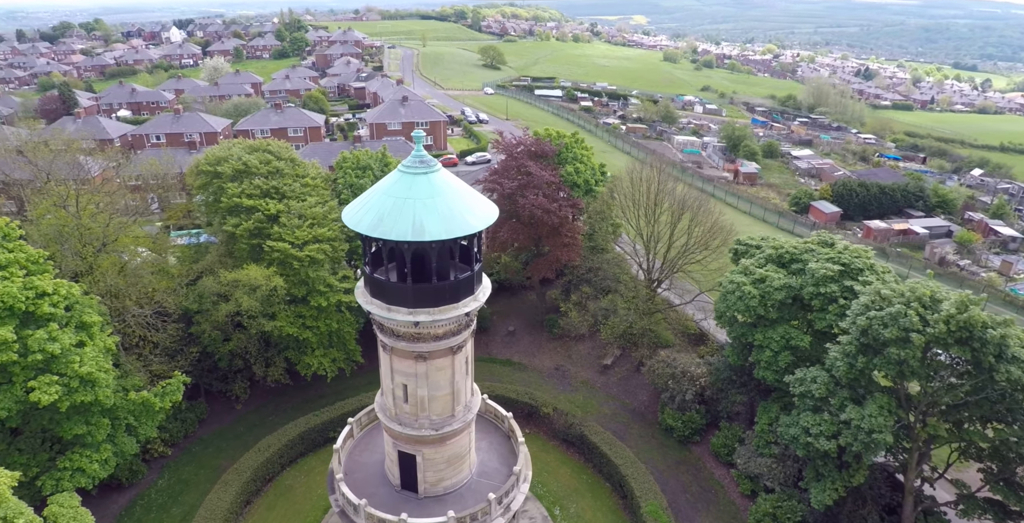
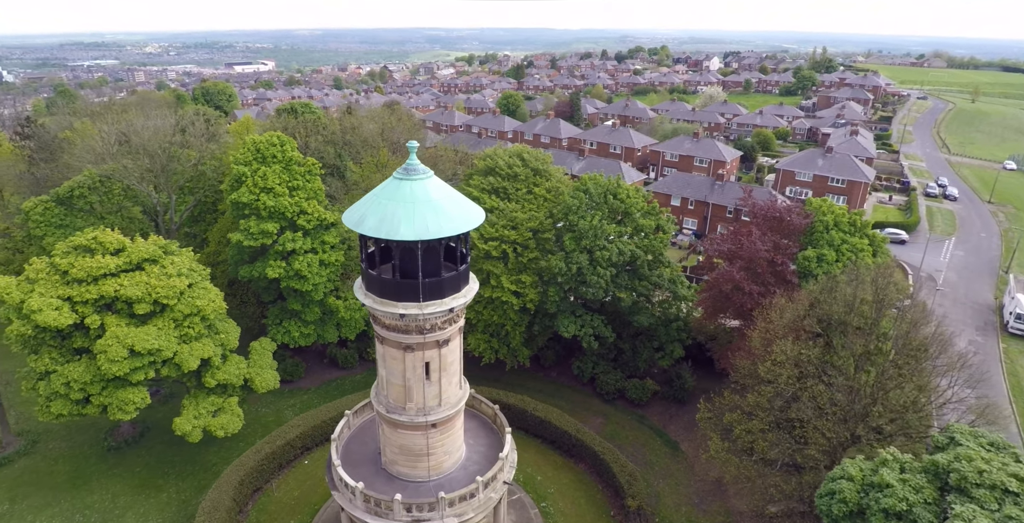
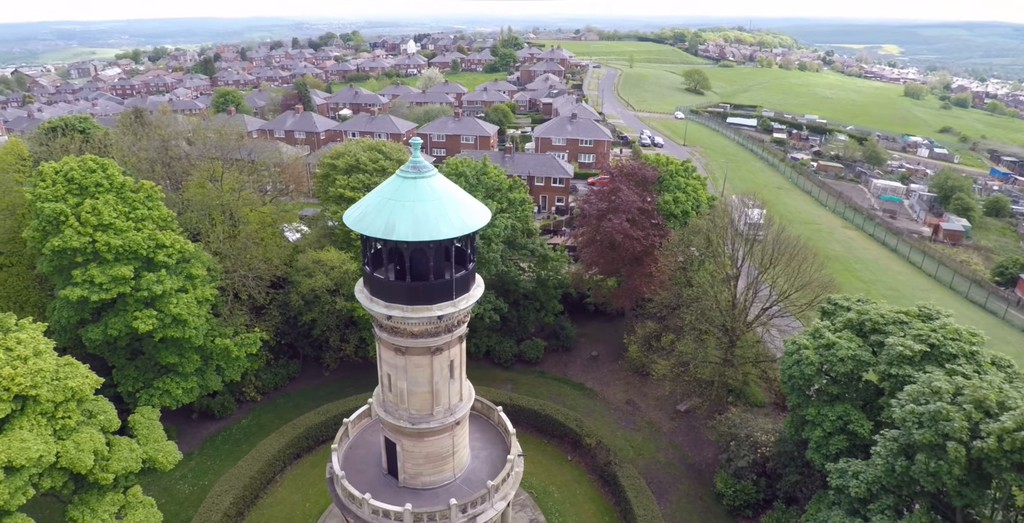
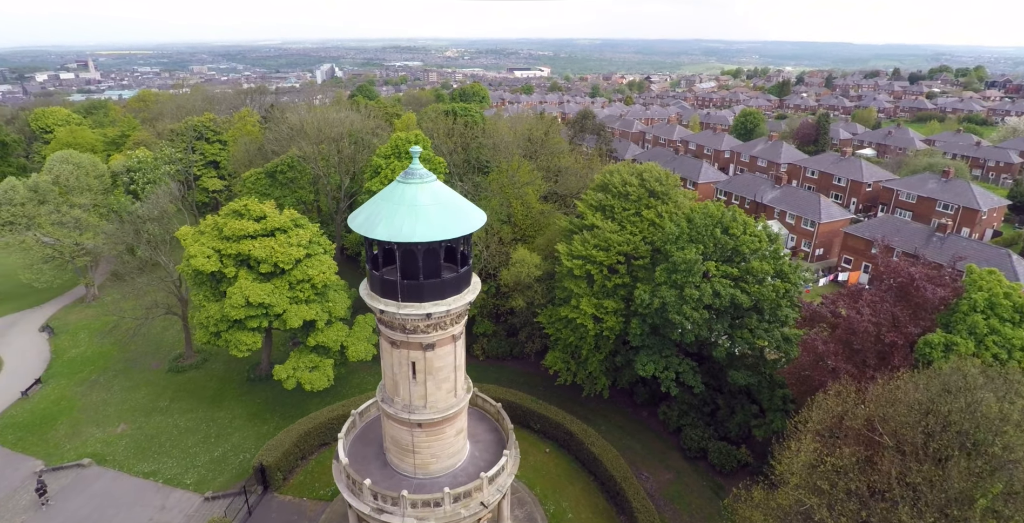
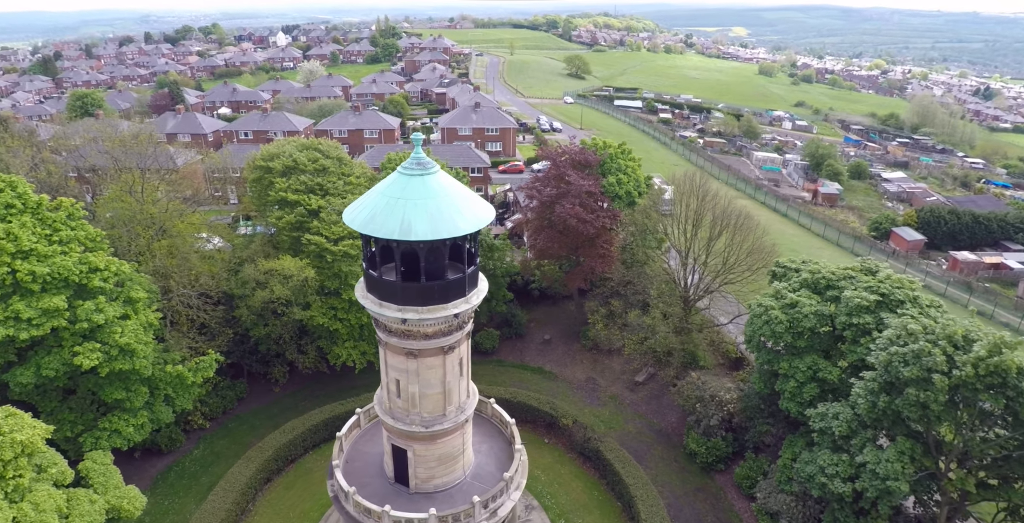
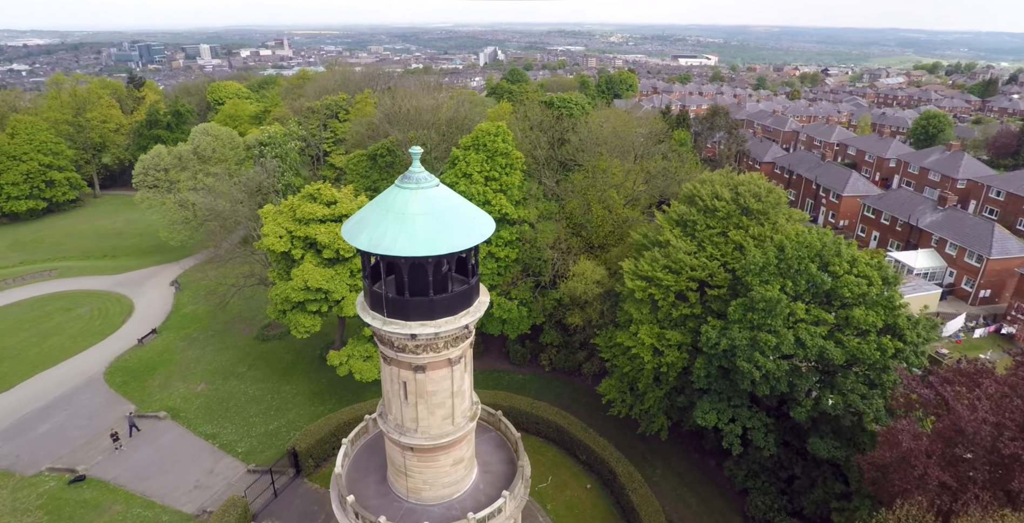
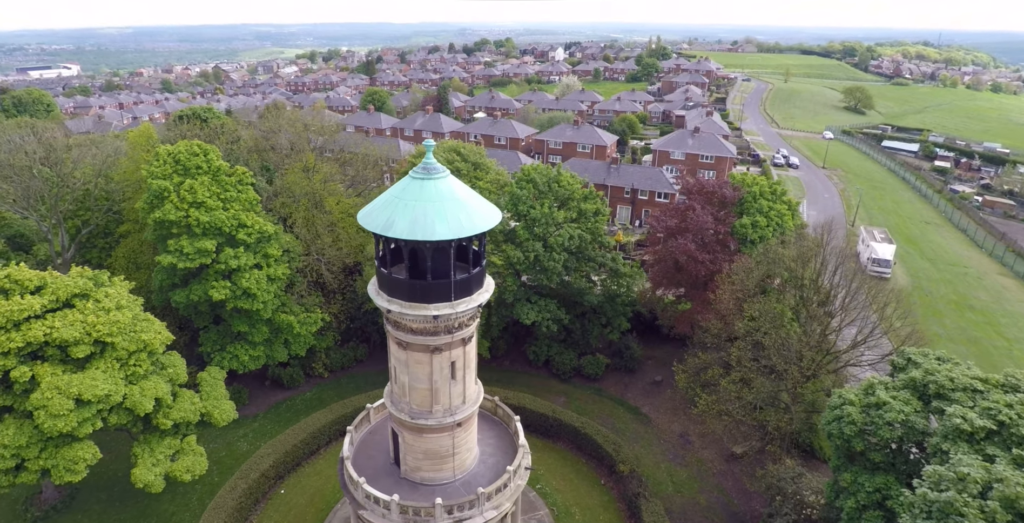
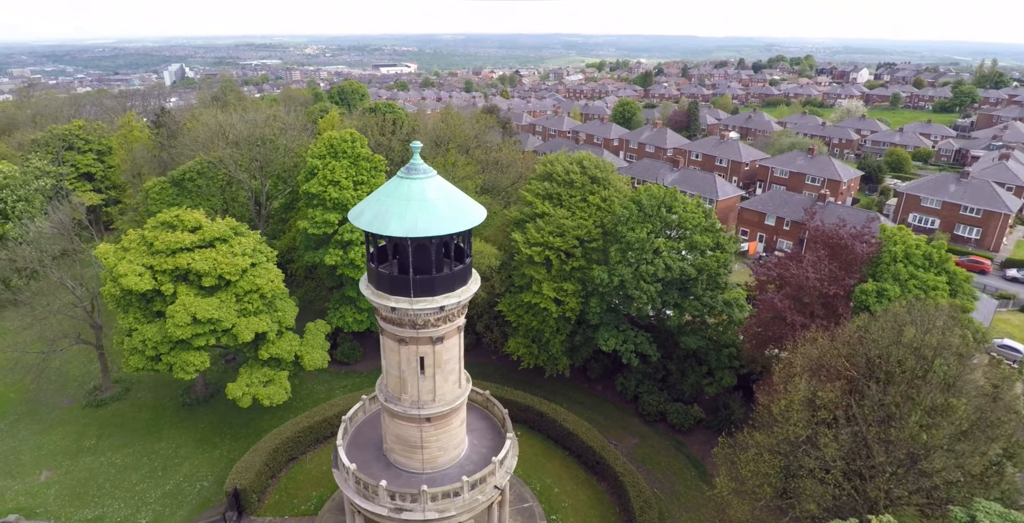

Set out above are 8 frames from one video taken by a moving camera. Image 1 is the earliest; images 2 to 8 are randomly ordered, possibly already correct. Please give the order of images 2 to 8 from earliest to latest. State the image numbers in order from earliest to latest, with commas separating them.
5, 3, 7, 2, 8, 4, 6
